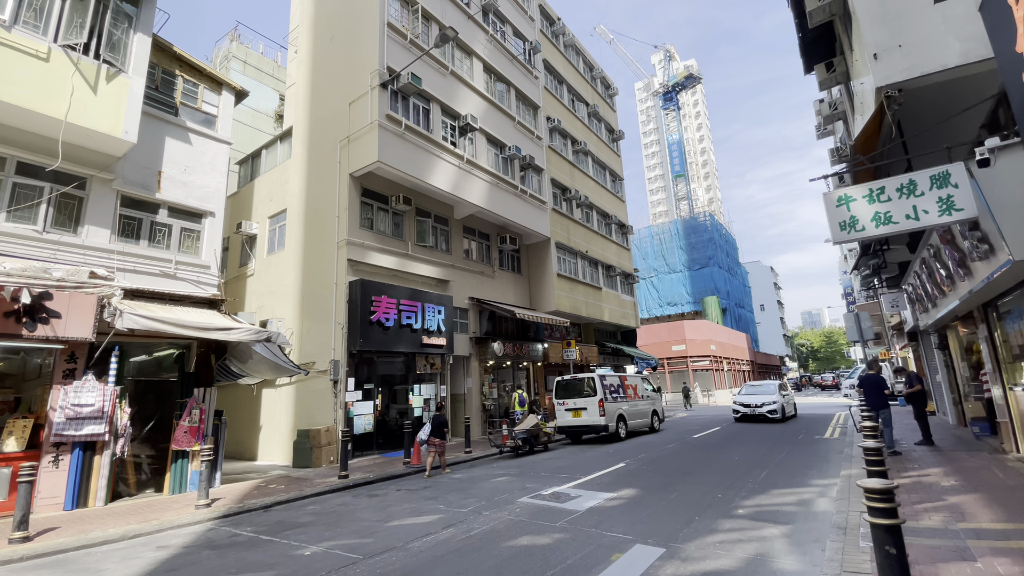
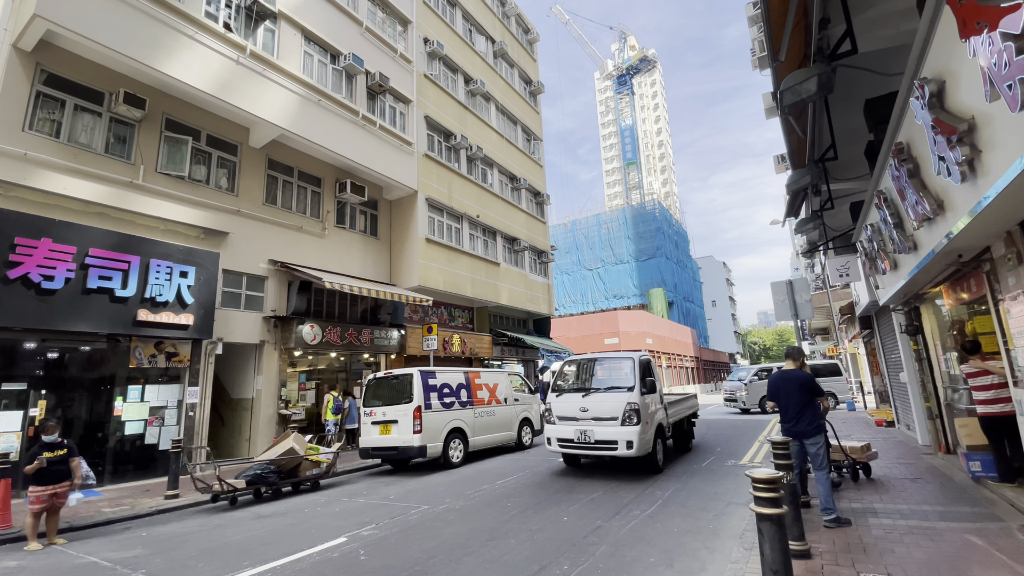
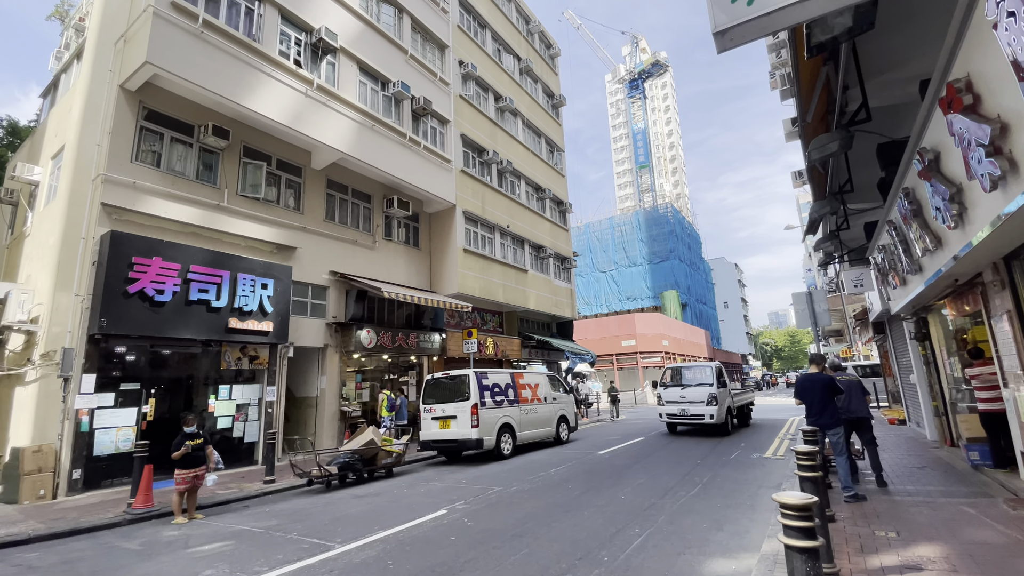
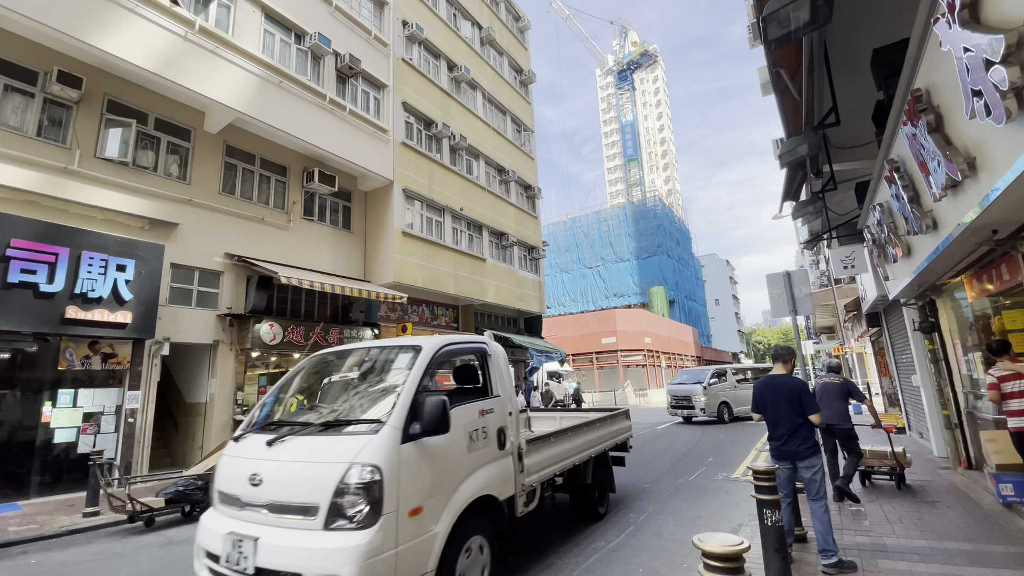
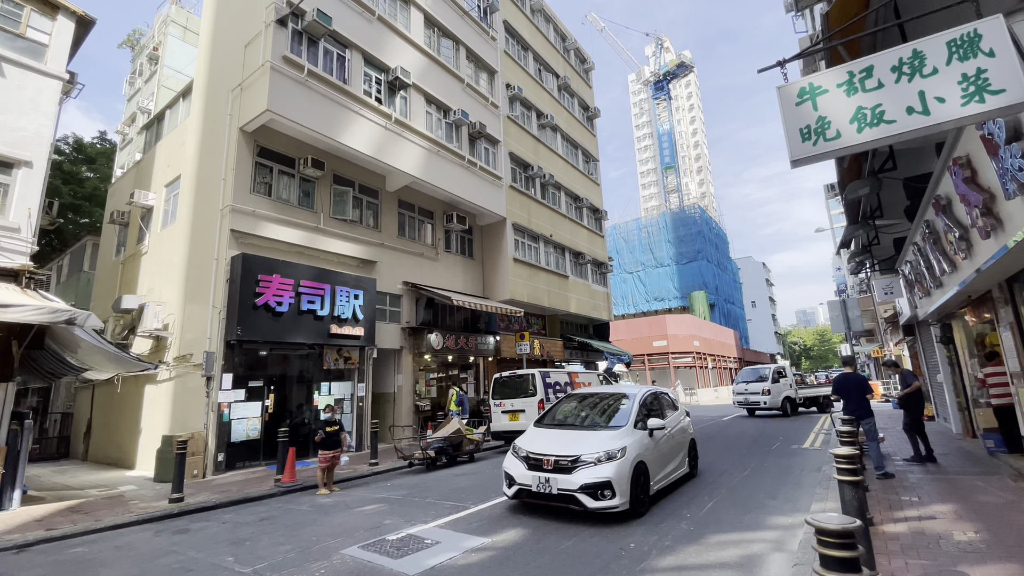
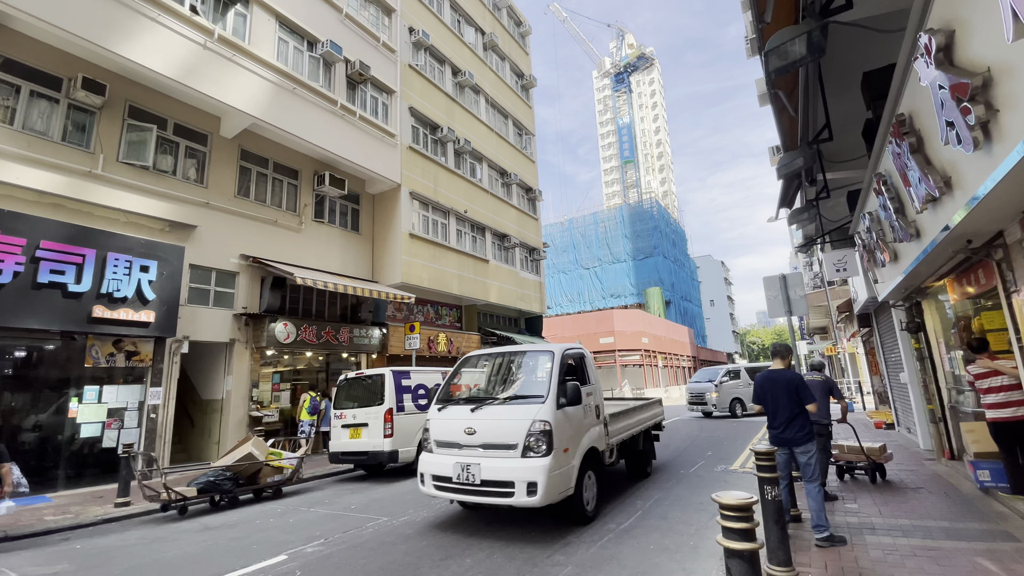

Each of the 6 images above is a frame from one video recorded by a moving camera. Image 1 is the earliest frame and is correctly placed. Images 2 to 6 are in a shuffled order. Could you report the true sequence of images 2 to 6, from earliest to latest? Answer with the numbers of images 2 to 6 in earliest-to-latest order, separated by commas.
5, 3, 2, 6, 4
